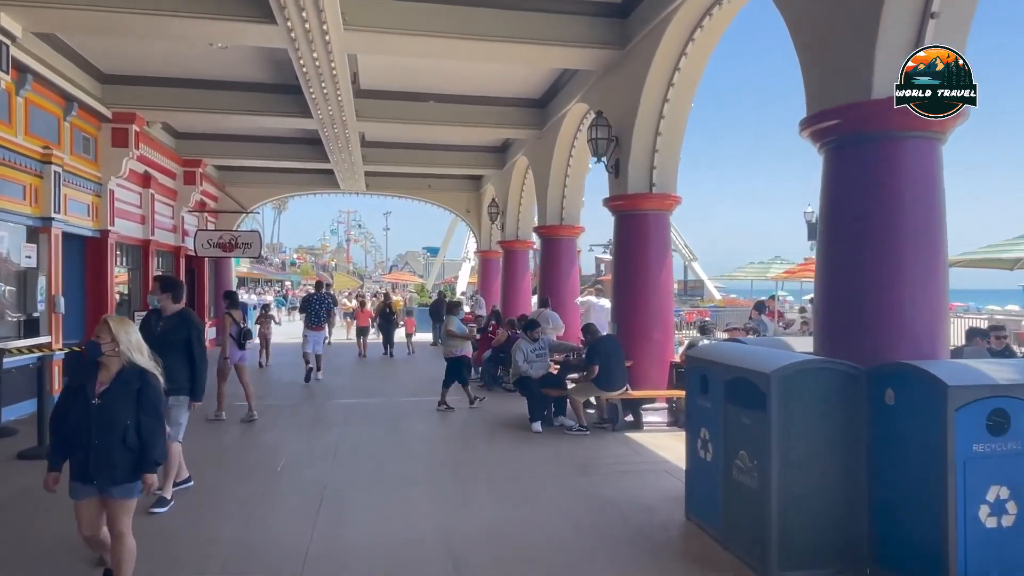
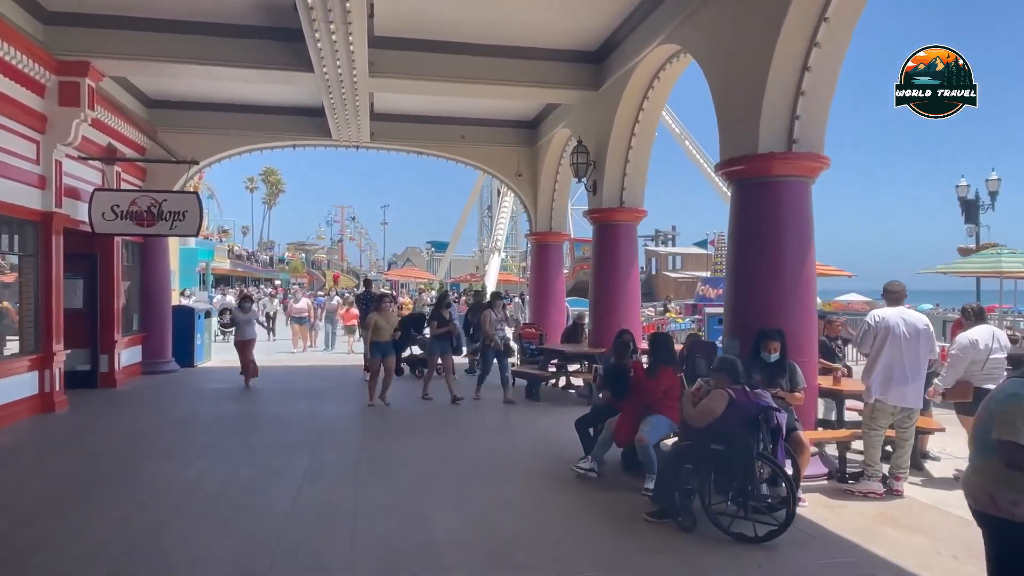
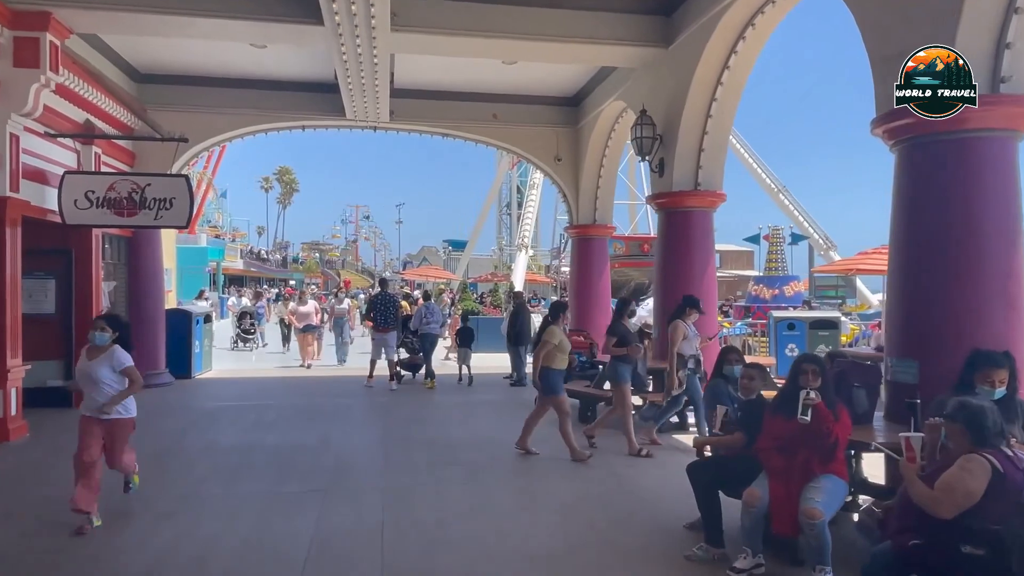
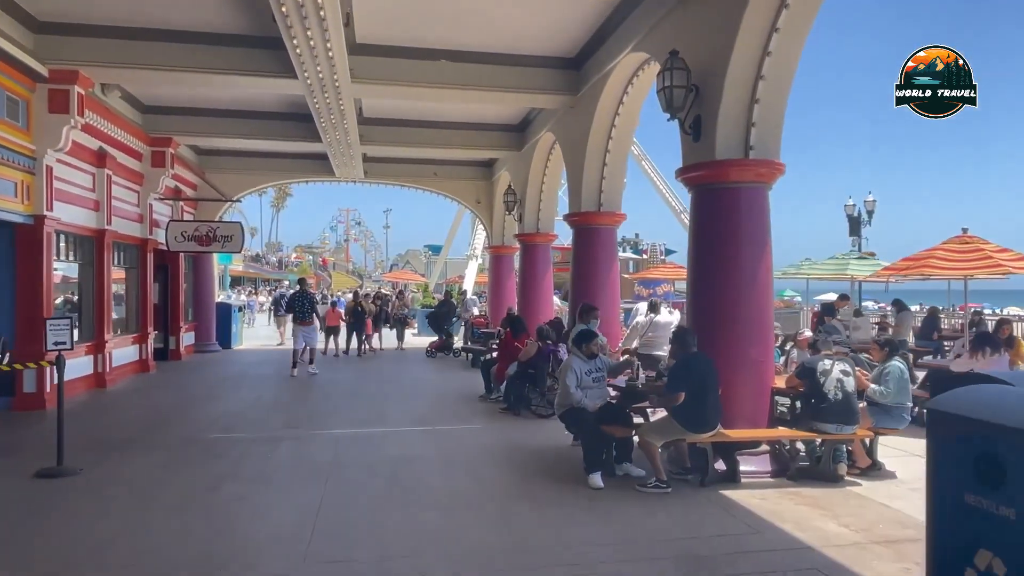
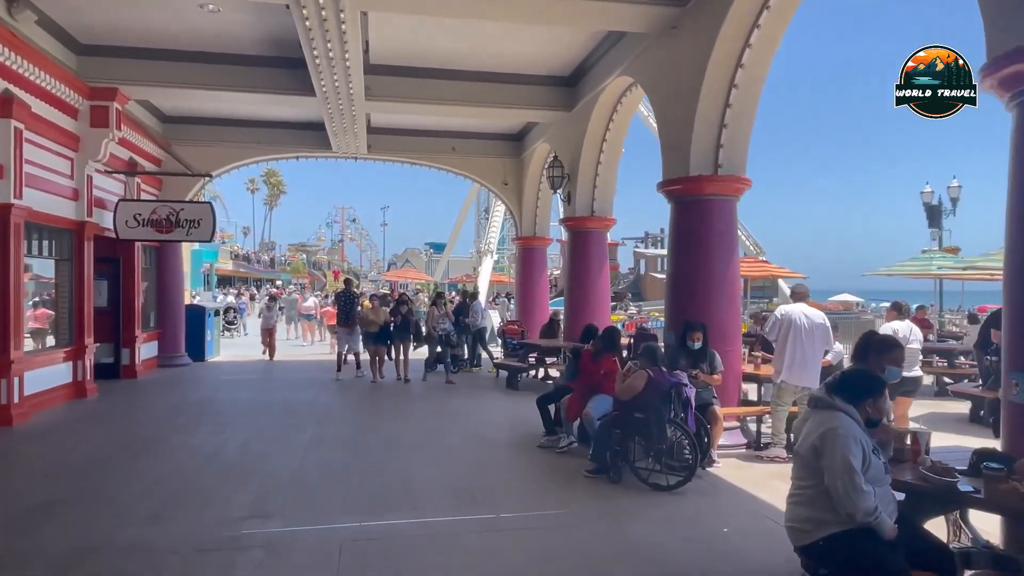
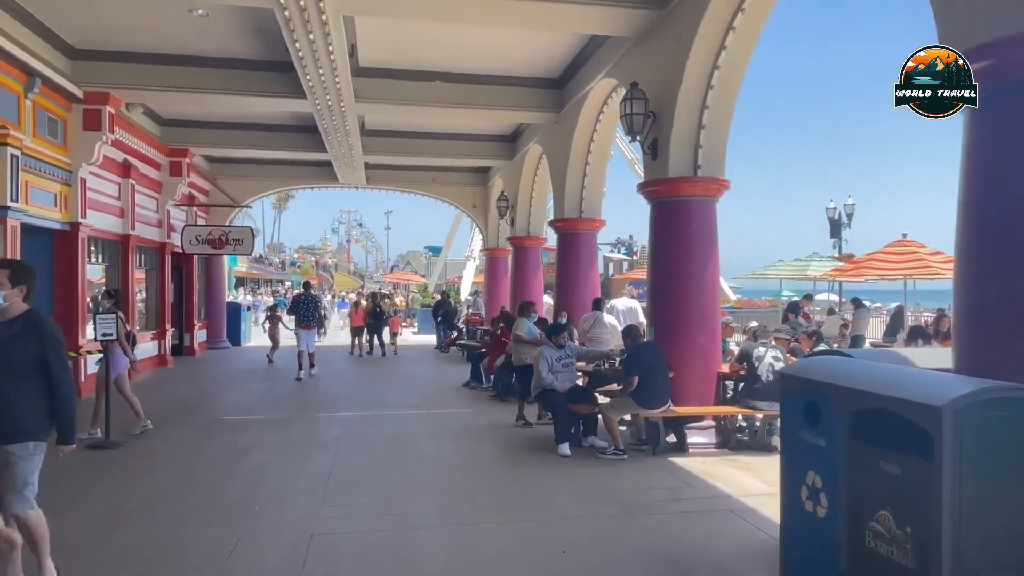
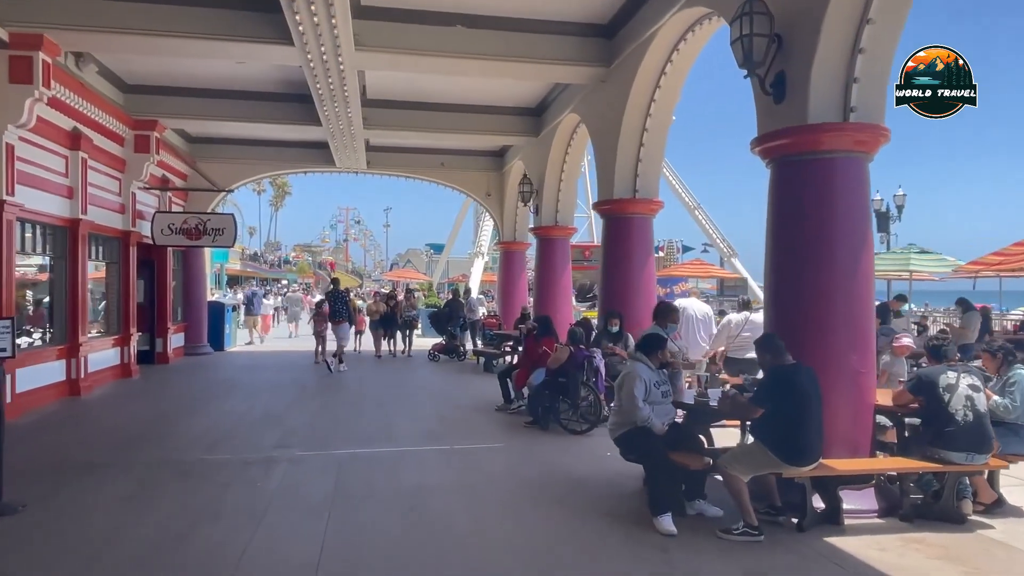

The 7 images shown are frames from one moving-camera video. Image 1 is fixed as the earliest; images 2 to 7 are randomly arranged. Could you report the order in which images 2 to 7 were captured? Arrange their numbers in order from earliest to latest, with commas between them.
6, 4, 7, 5, 2, 3
